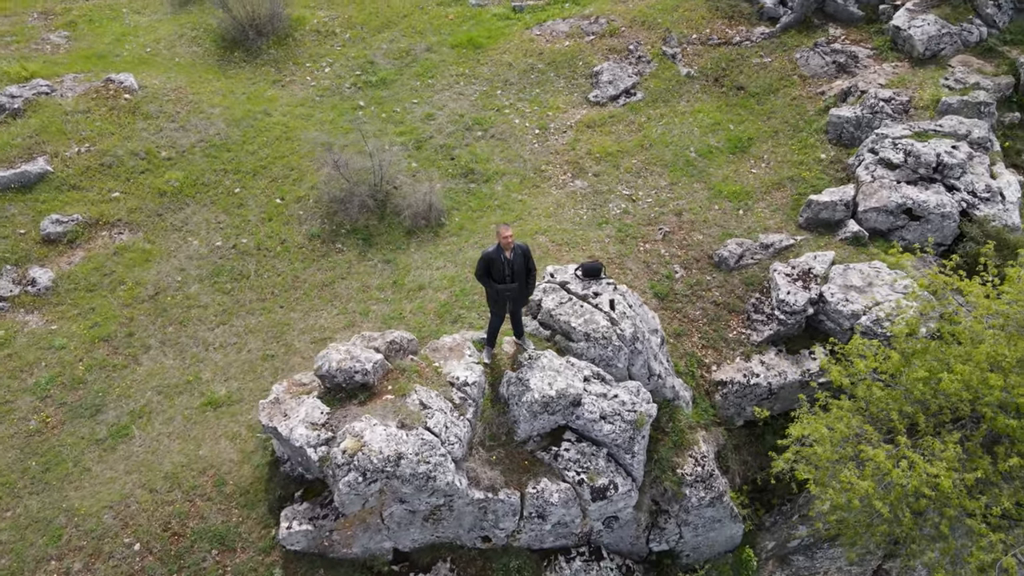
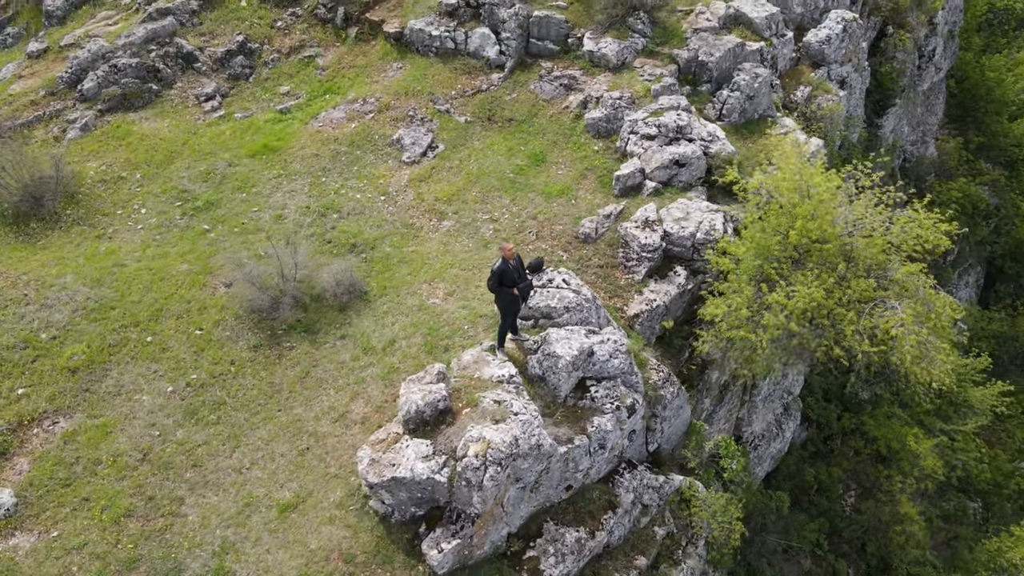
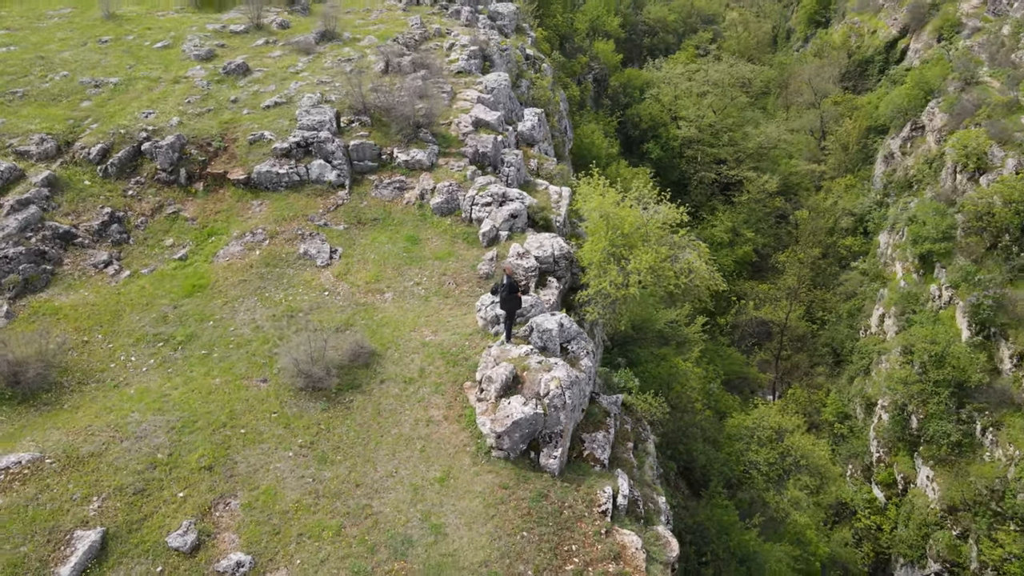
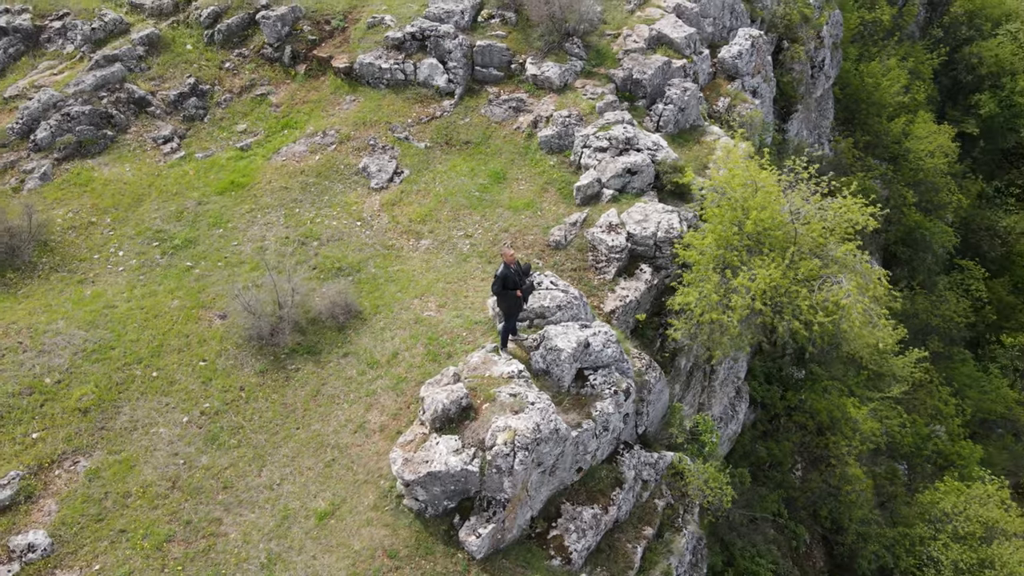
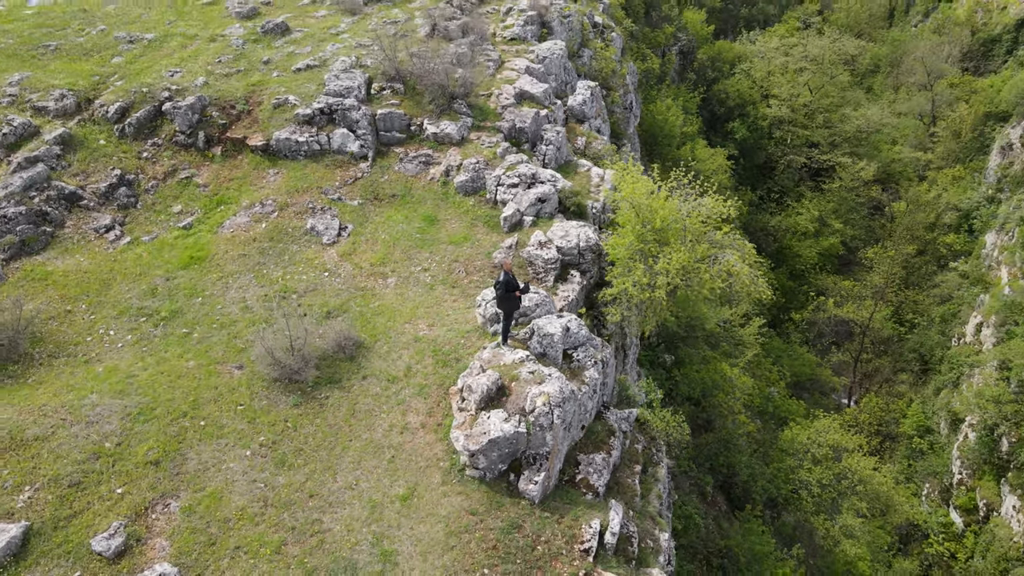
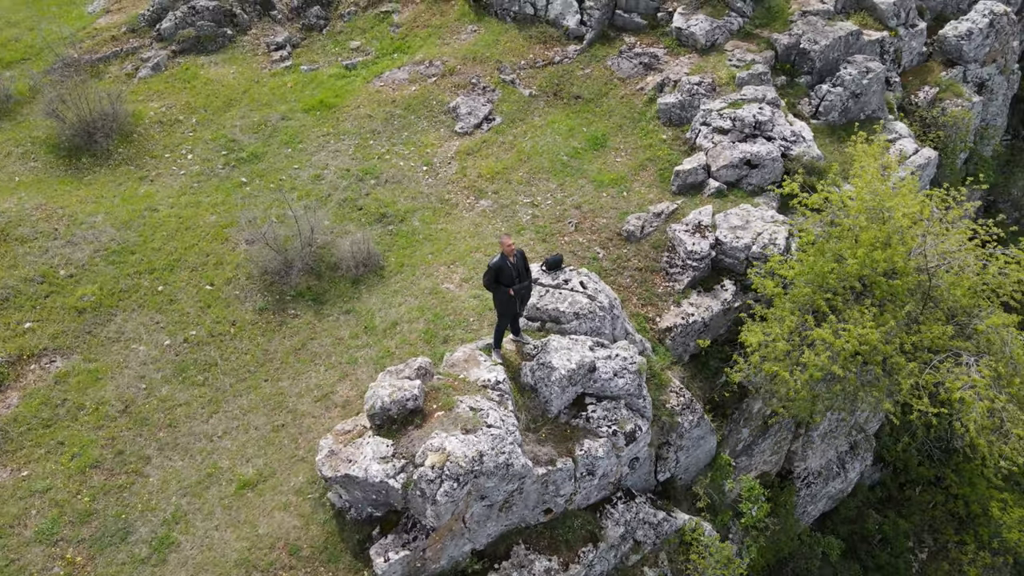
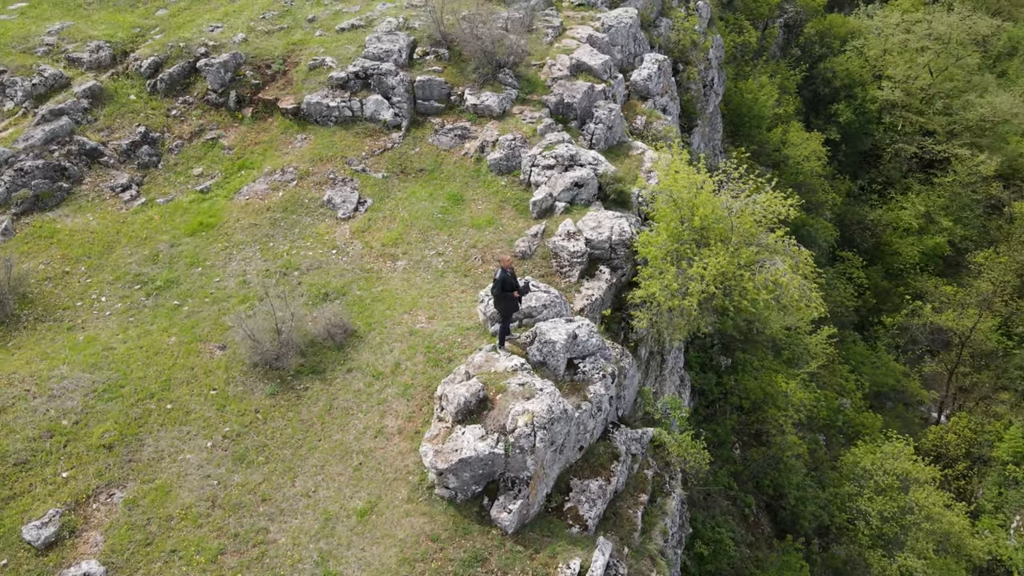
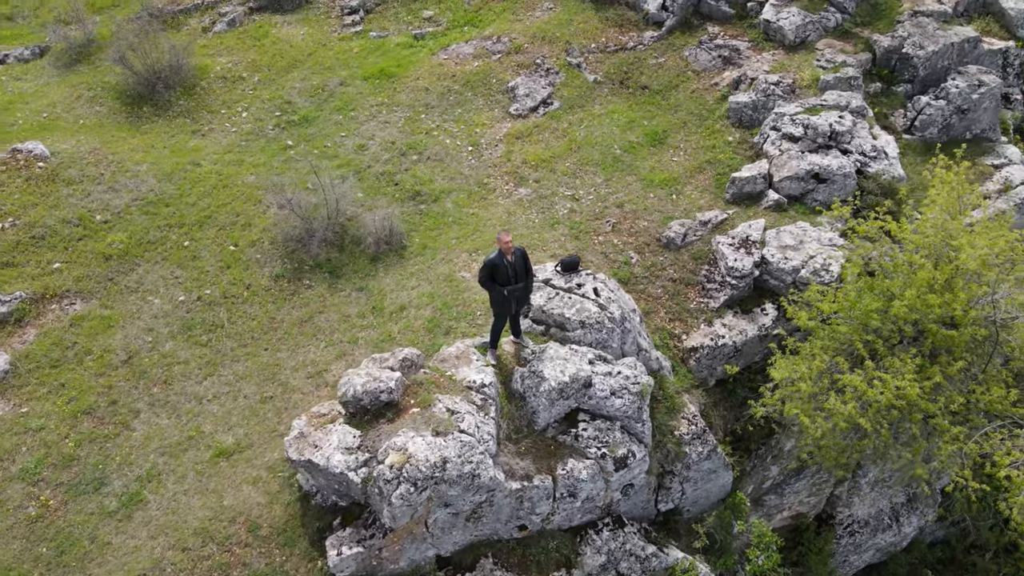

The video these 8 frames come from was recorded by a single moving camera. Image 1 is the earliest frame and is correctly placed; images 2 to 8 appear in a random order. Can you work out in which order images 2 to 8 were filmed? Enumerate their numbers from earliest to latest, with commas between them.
8, 6, 2, 4, 7, 5, 3
